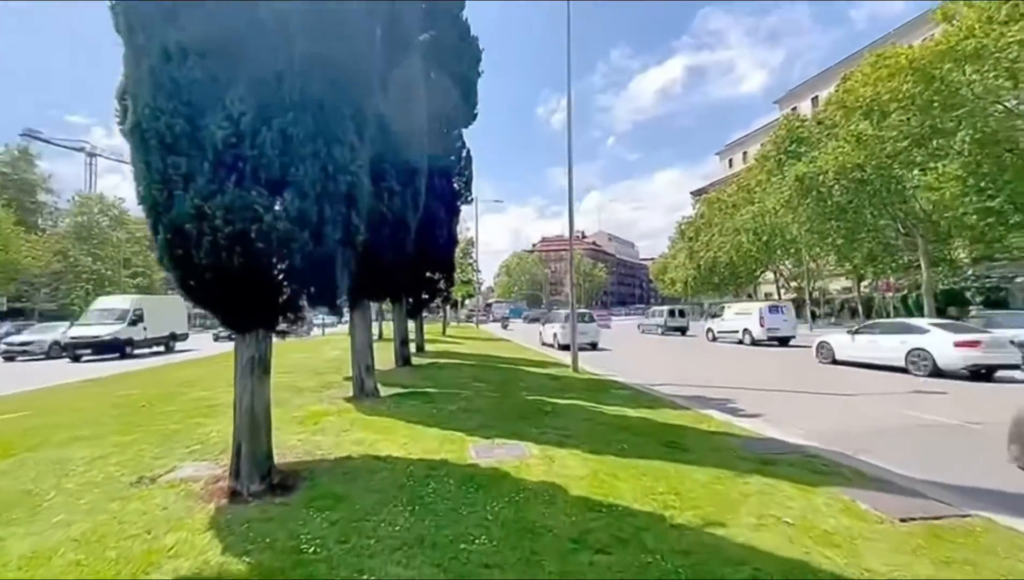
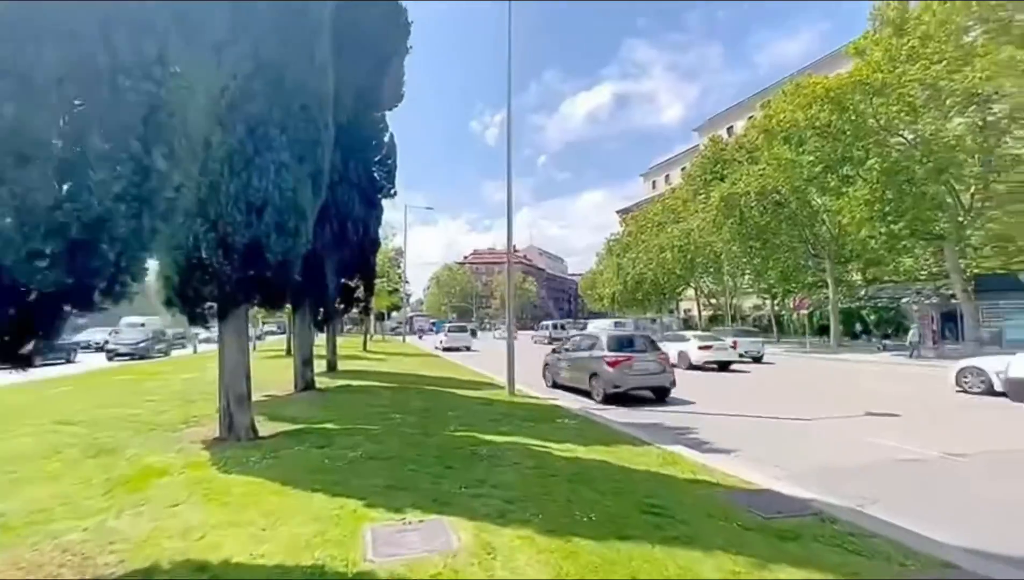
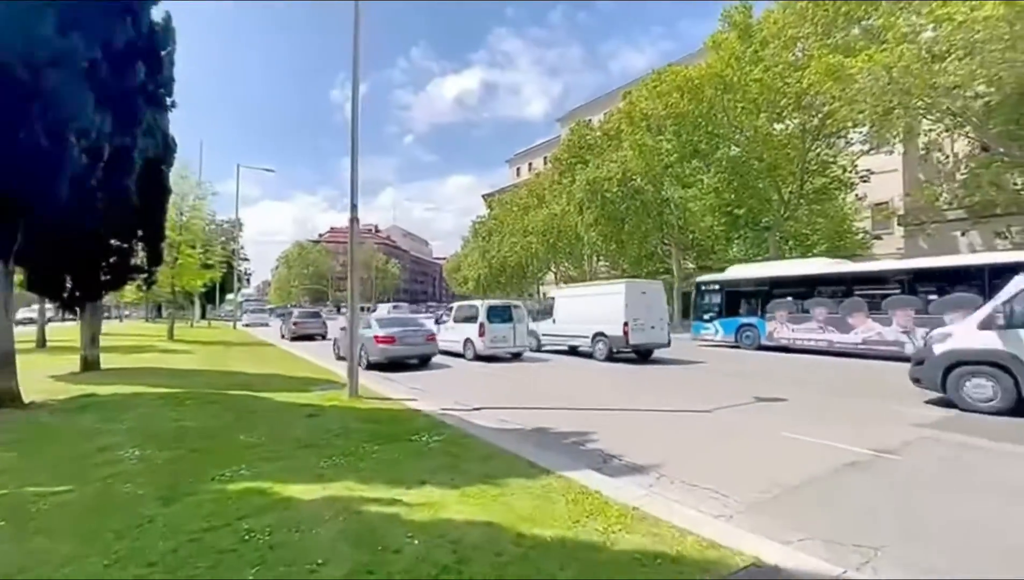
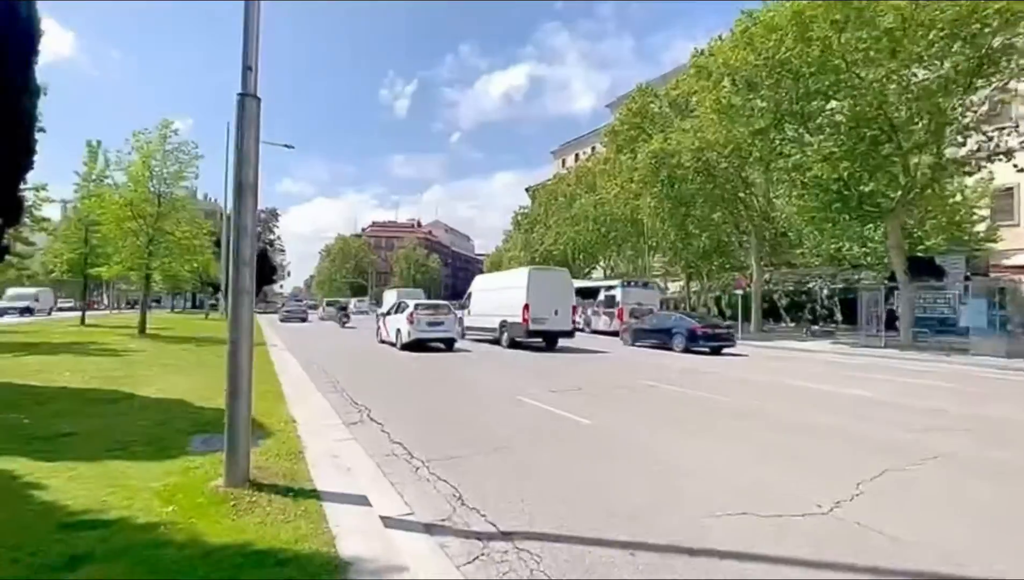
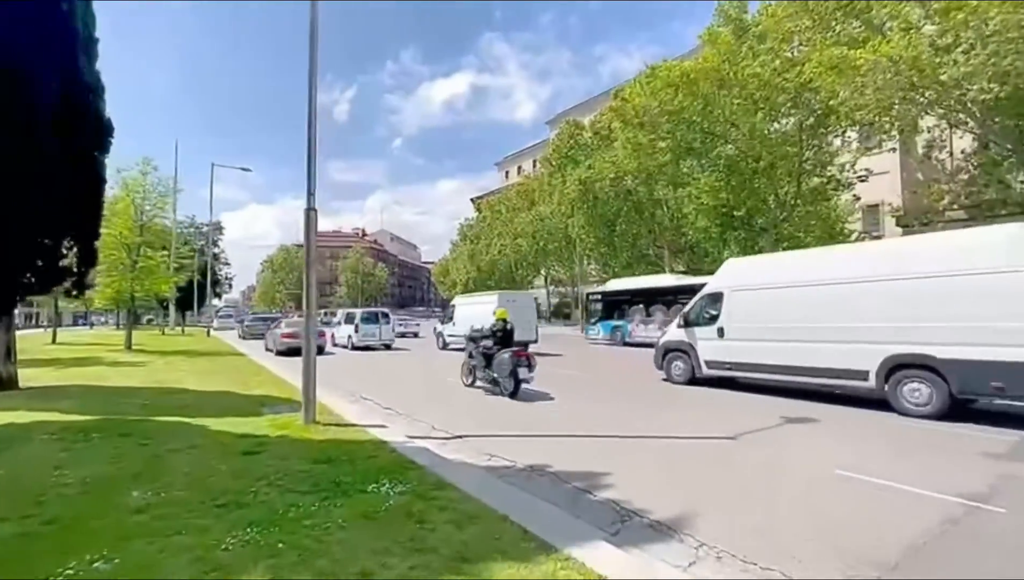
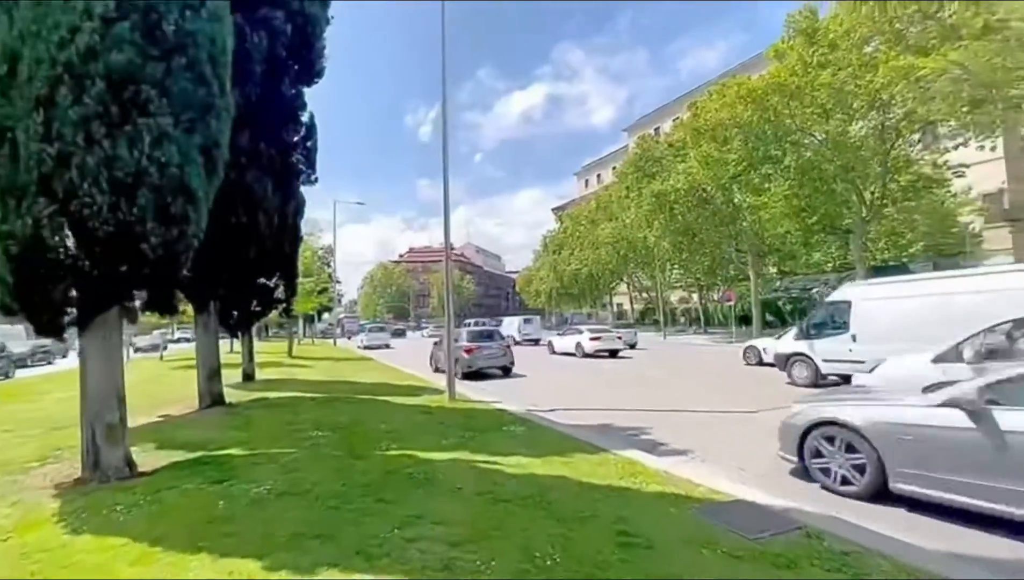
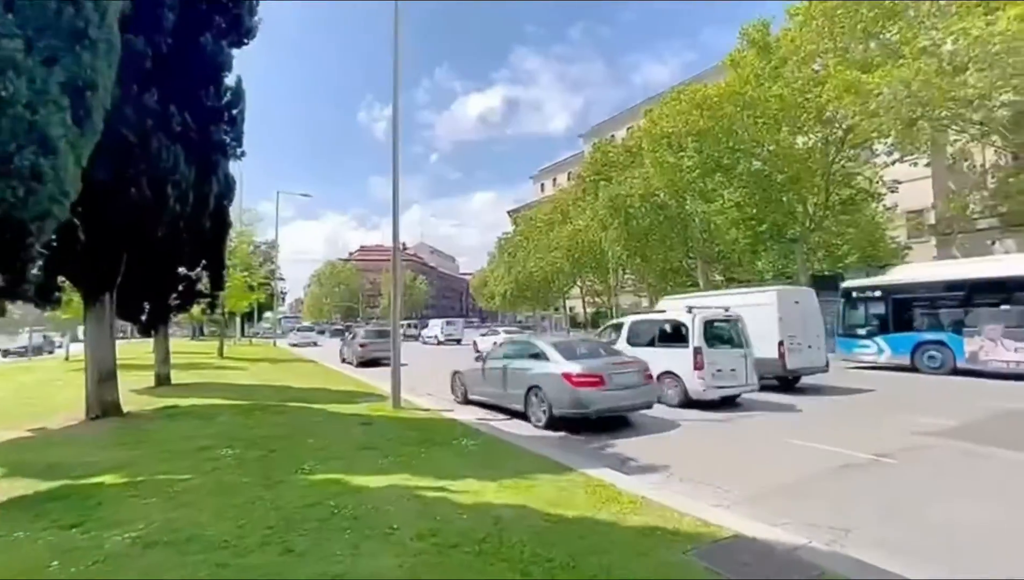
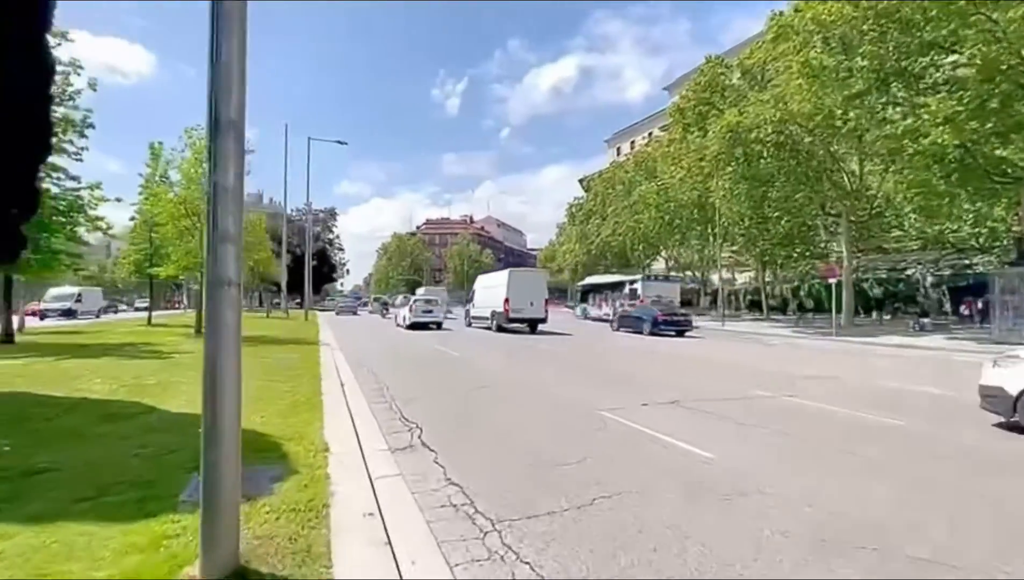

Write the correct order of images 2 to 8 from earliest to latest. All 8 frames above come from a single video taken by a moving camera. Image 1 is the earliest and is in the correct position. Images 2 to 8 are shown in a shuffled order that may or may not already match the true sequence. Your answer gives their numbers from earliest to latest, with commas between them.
2, 6, 7, 3, 5, 4, 8
